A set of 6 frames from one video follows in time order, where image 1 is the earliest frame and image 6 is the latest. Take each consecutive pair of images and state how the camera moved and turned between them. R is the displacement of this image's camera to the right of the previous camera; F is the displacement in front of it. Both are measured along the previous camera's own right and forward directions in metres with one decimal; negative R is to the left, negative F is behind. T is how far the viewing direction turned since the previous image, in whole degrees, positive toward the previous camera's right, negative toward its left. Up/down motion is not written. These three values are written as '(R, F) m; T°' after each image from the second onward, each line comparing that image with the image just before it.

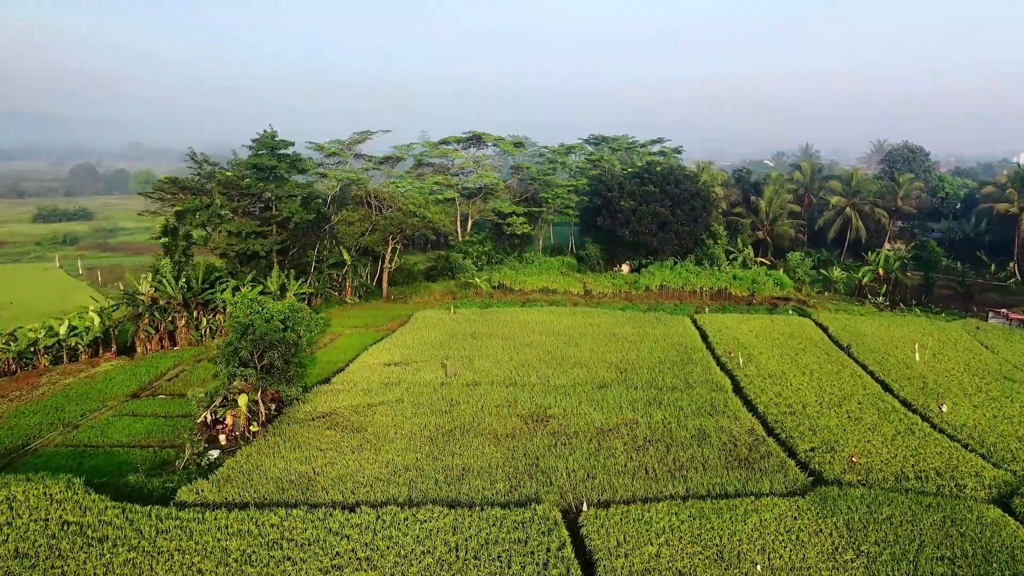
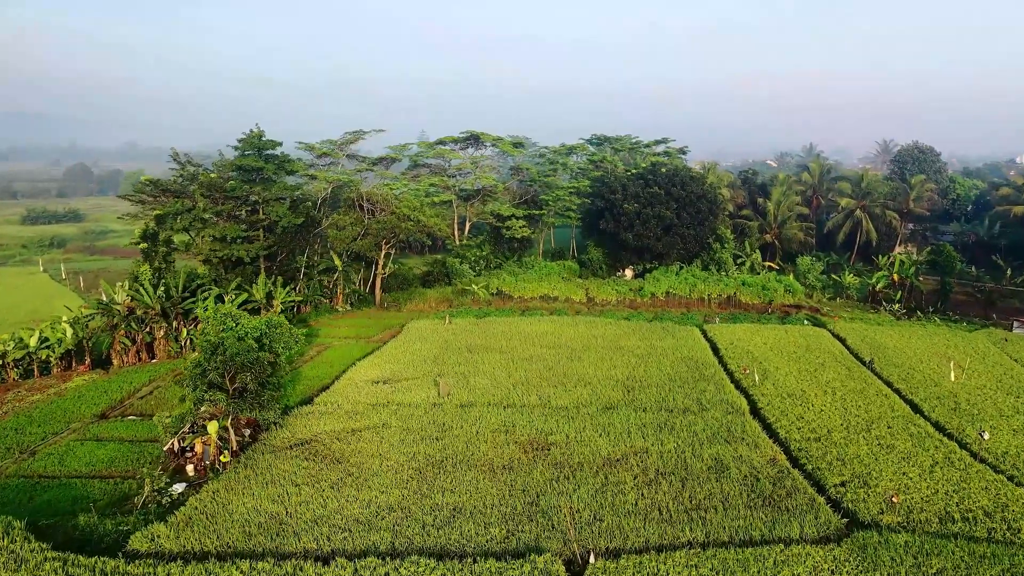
(0.0, +1.0) m; 0°
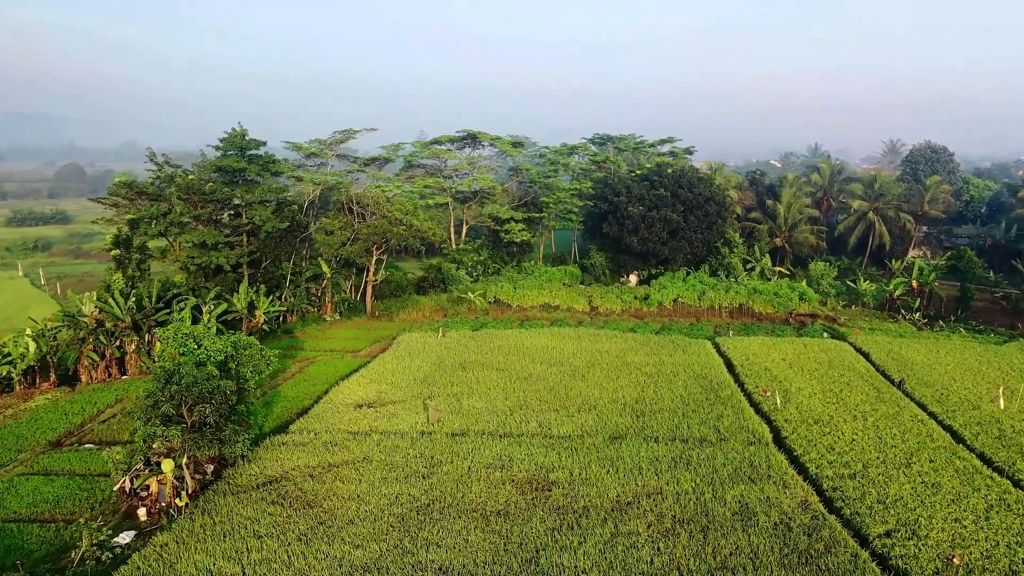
(+0.1, +1.2) m; 0°
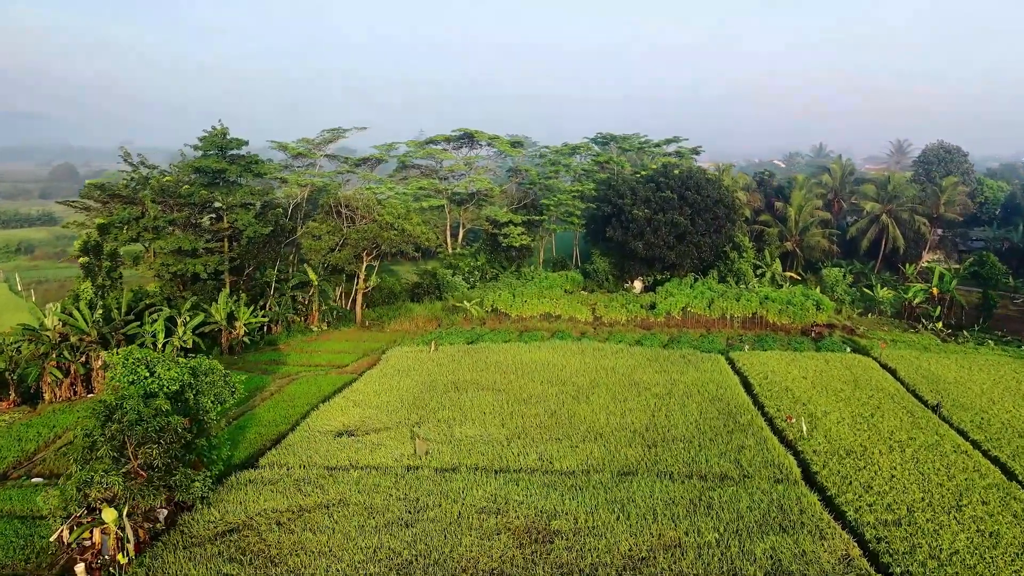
(+0.1, +1.2) m; 0°
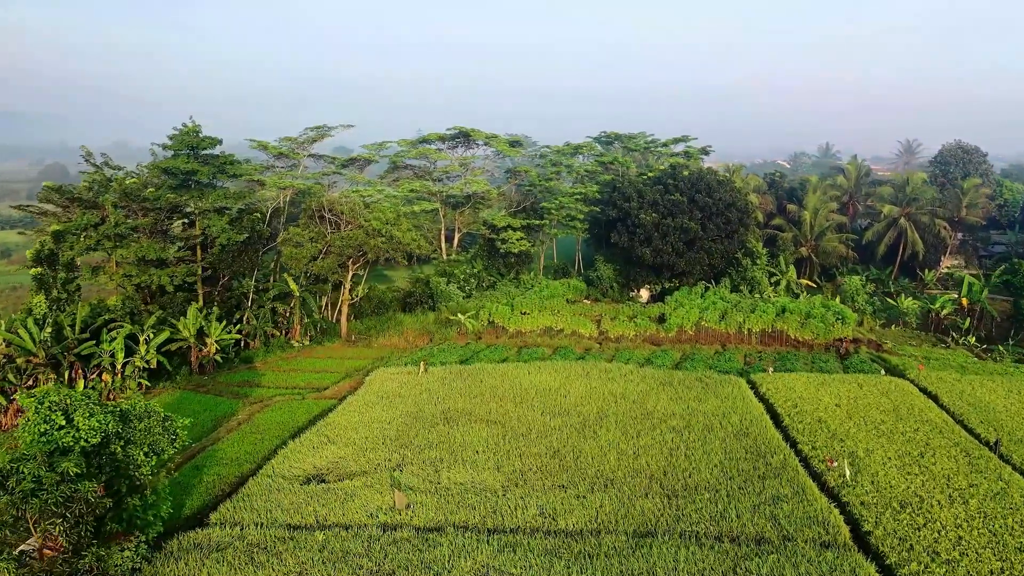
(+0.1, +1.5) m; 0°
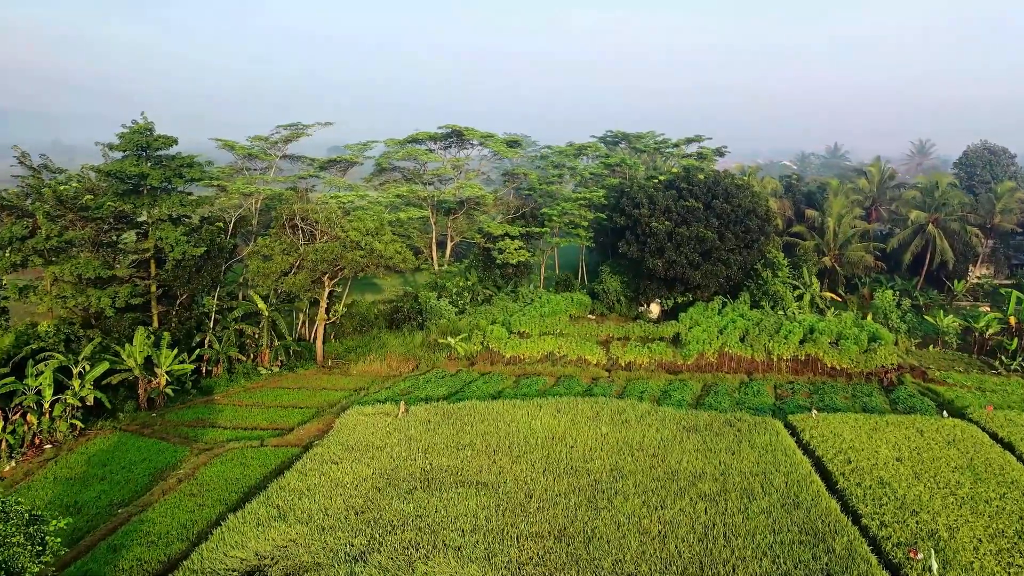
(+0.1, +2.0) m; 0°
